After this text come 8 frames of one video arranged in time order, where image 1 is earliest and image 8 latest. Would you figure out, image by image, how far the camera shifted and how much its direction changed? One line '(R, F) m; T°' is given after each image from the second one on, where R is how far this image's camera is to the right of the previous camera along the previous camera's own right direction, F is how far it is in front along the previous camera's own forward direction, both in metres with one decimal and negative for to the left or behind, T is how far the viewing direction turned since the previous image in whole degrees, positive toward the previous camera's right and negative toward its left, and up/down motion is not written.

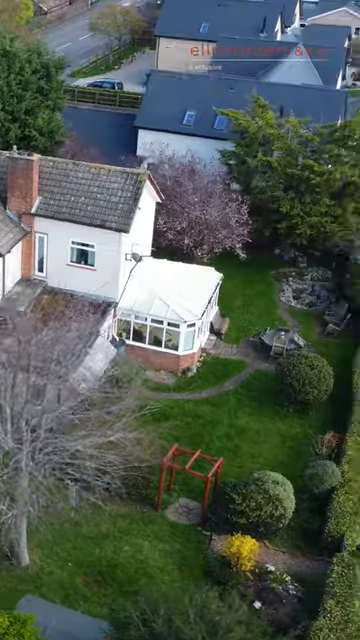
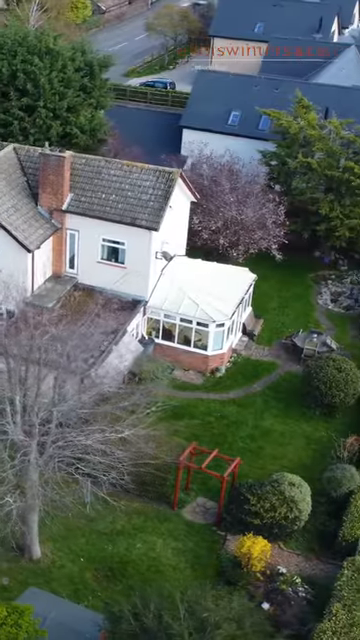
(+0.6, 0.0) m; -3°
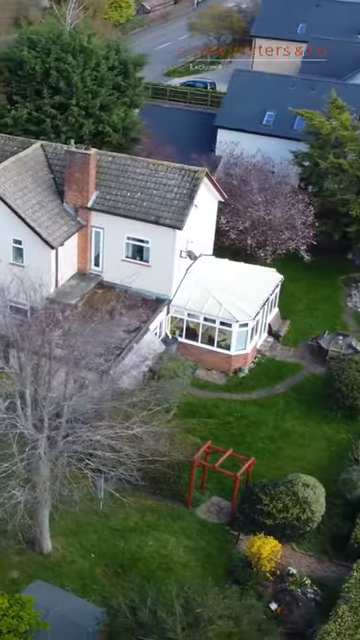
(+0.4, 0.0) m; -2°
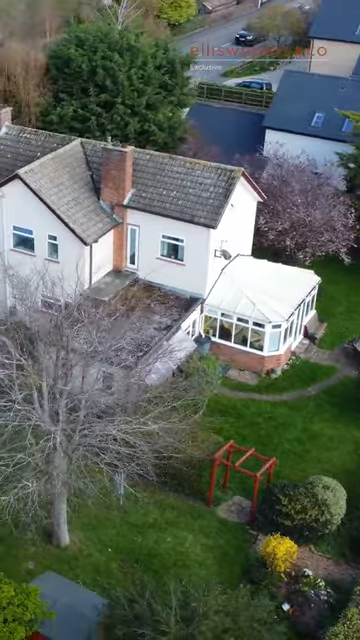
(+0.6, 0.0) m; -3°
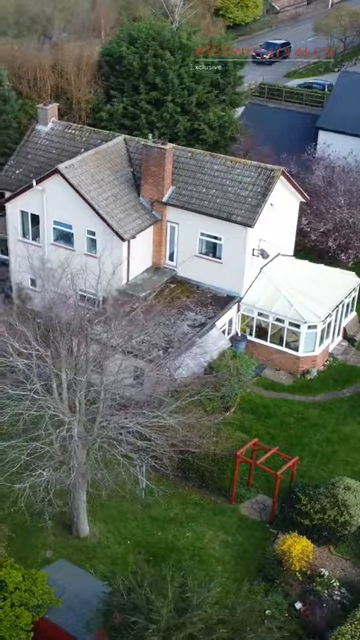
(+0.6, -0.1) m; -3°
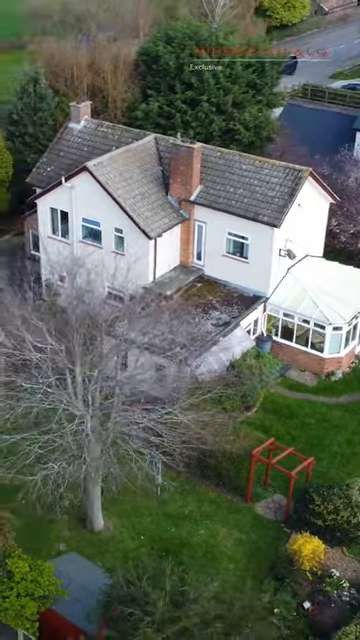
(+0.5, -0.1) m; -2°
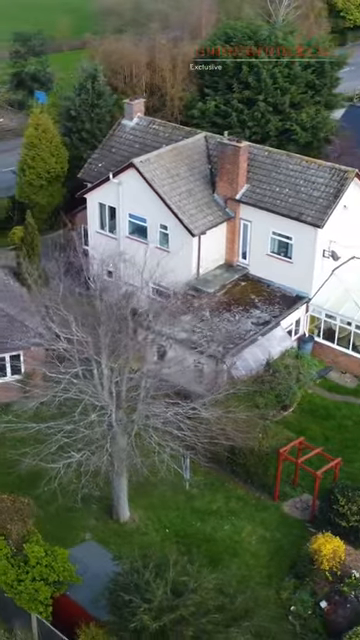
(+0.7, -0.2) m; -3°
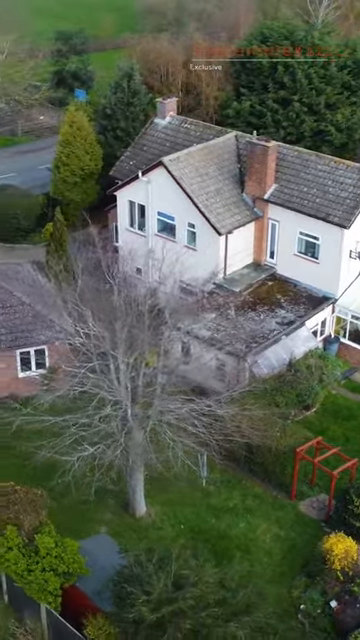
(+0.4, -0.1) m; -2°
